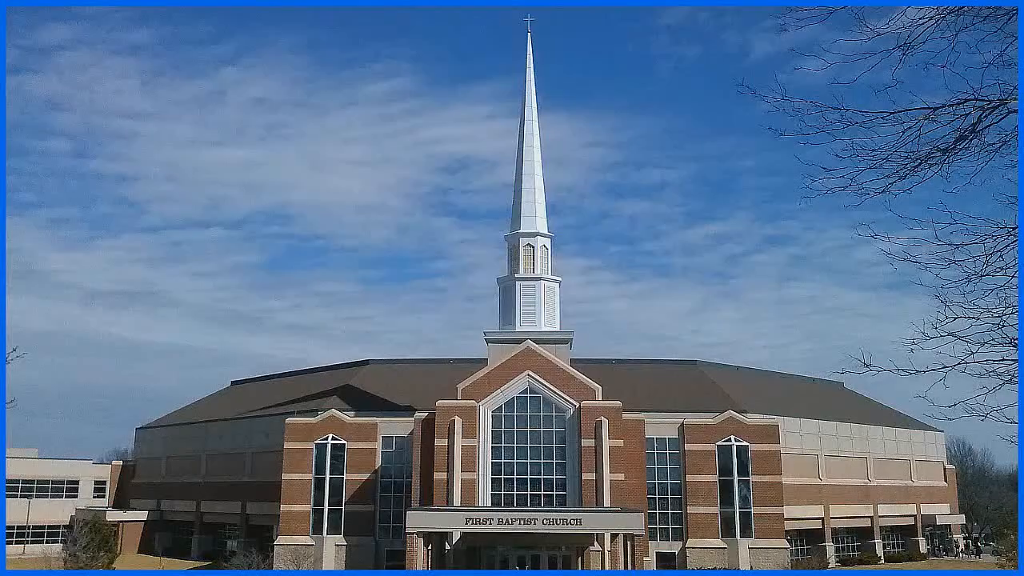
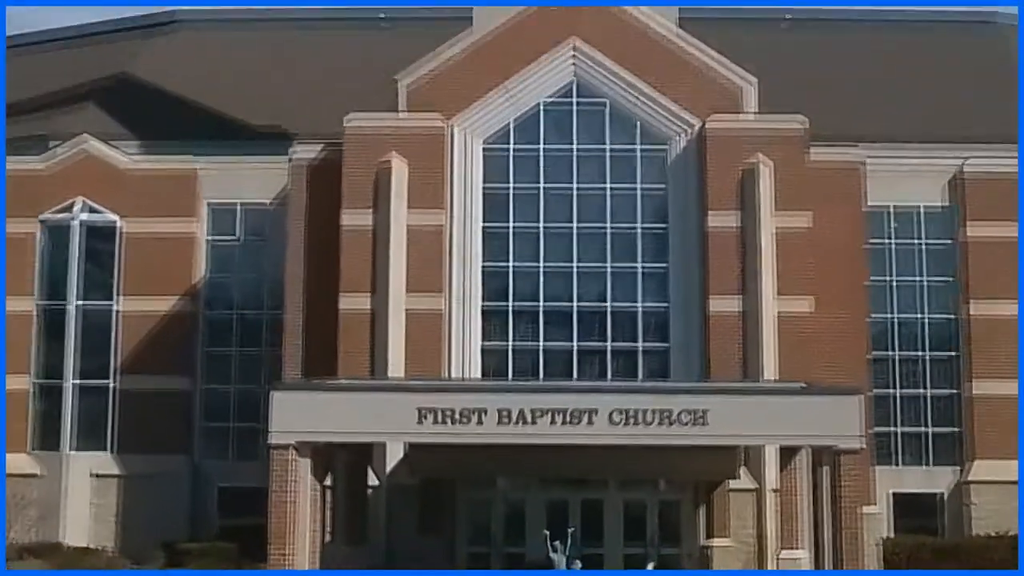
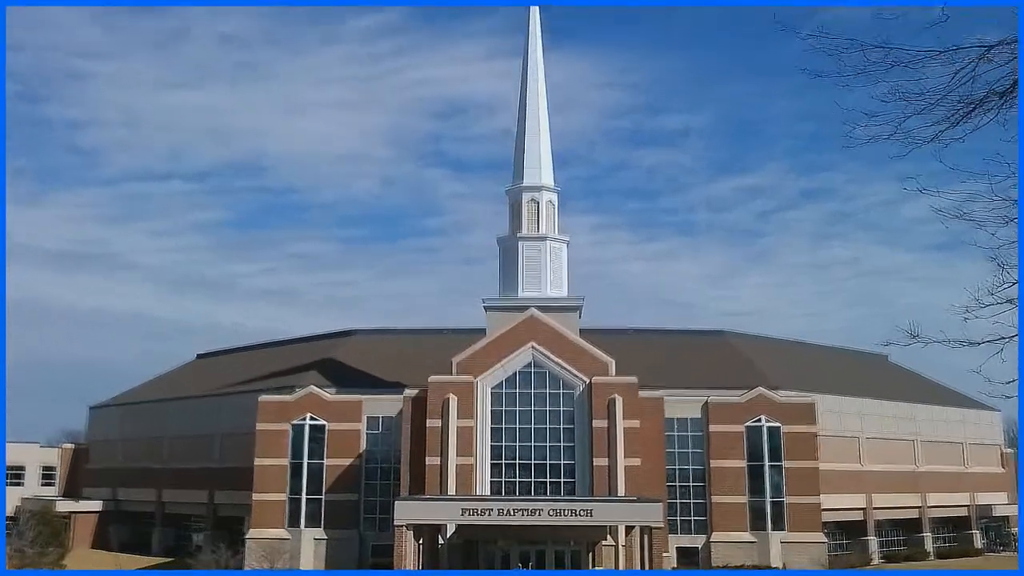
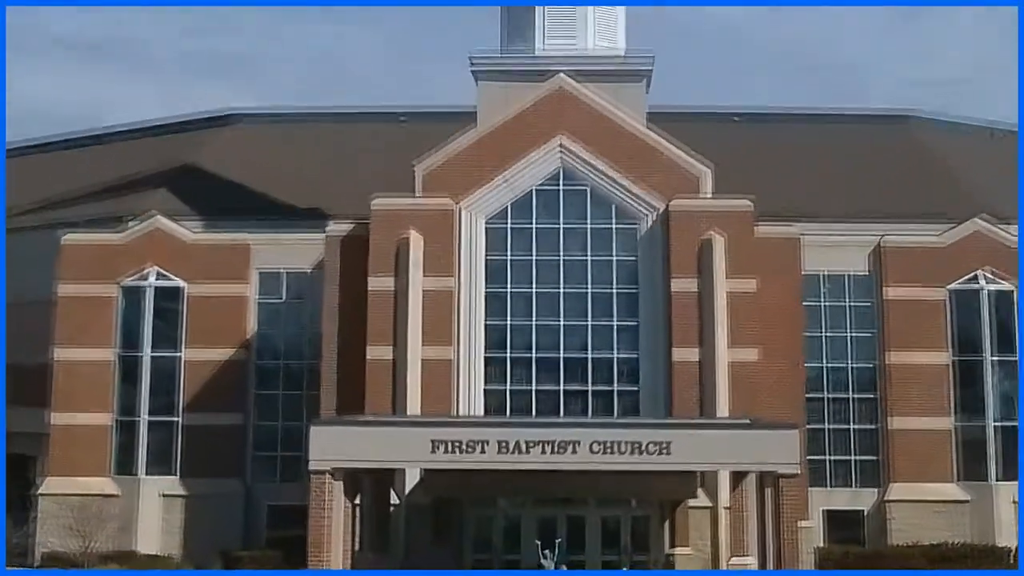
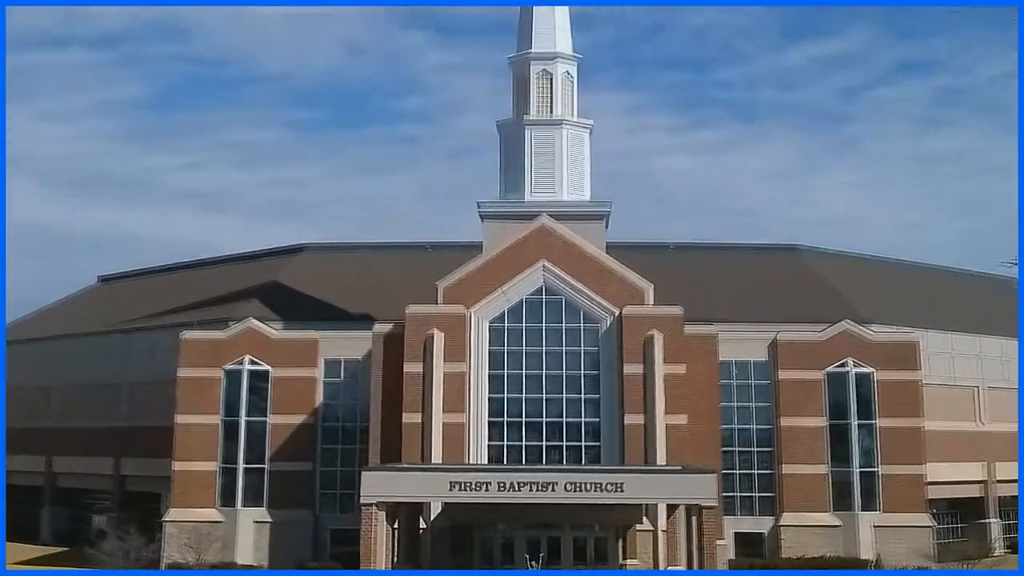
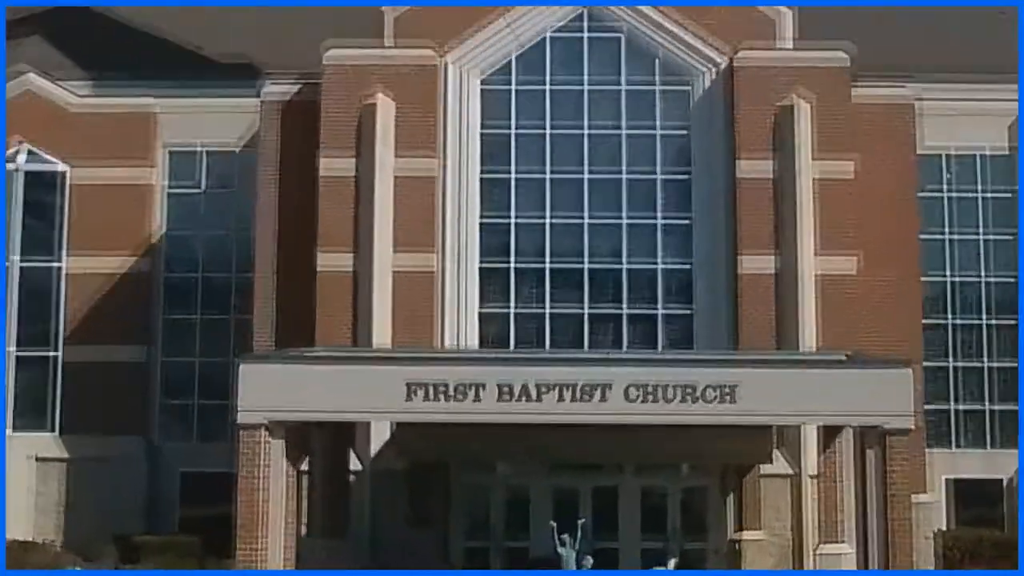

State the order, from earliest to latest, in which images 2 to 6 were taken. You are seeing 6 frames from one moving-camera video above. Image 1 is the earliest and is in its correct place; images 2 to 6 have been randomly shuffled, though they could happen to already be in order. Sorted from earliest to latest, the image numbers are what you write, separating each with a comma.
3, 5, 4, 2, 6
